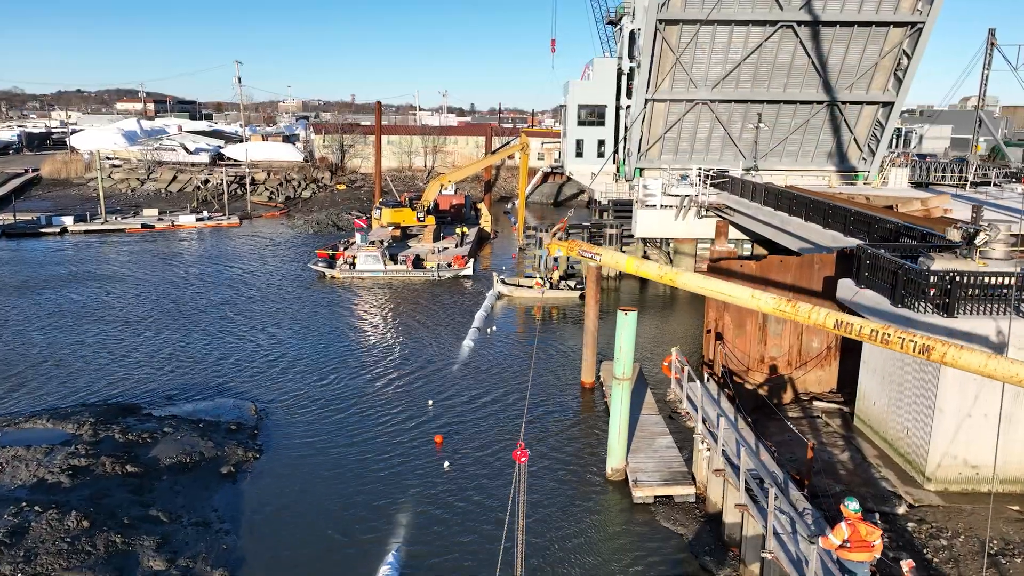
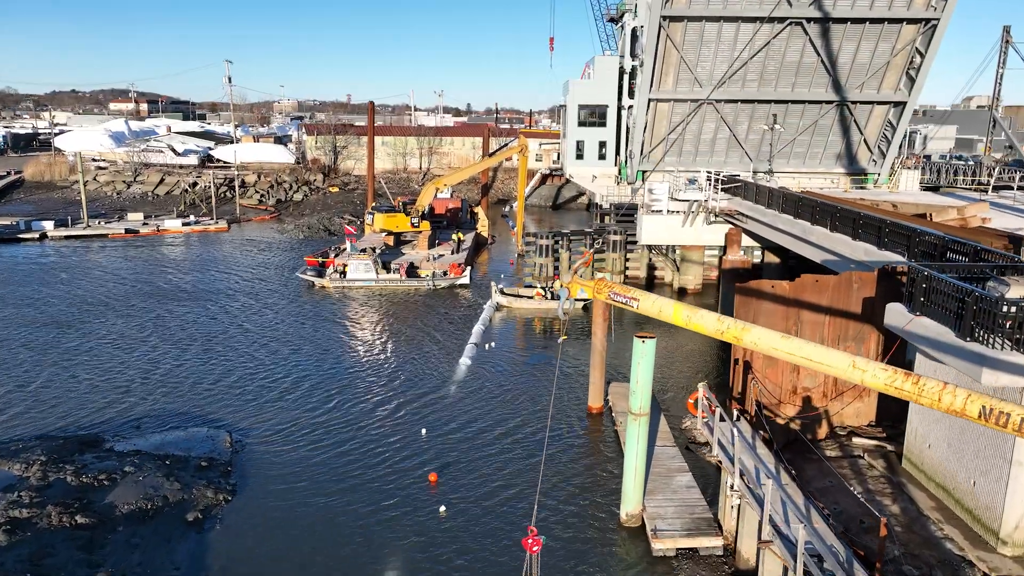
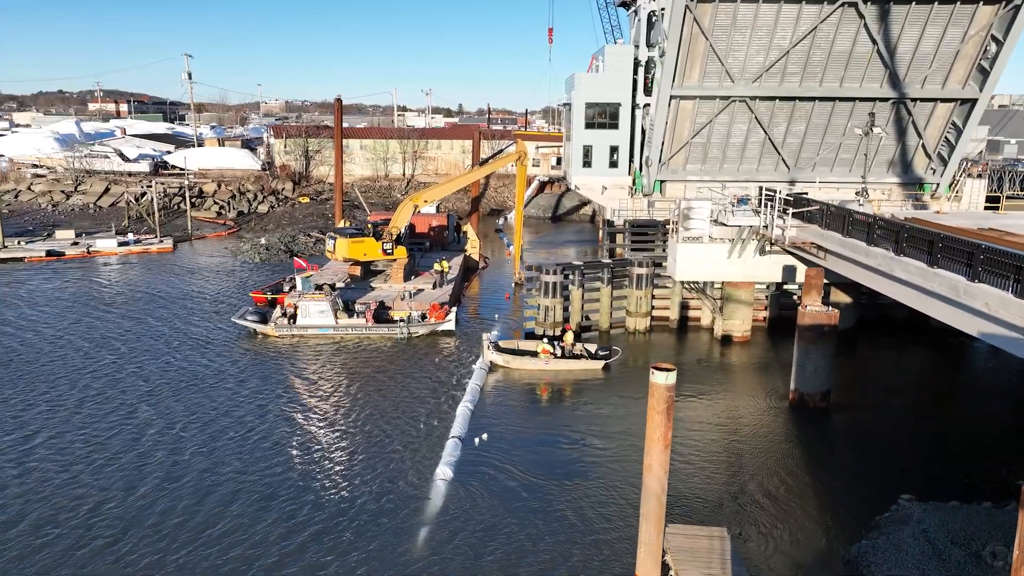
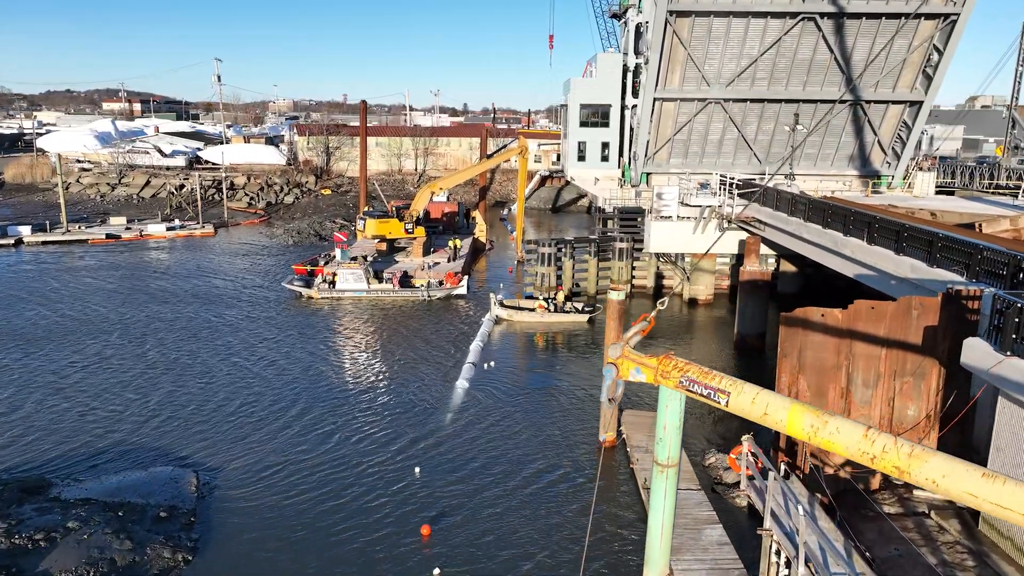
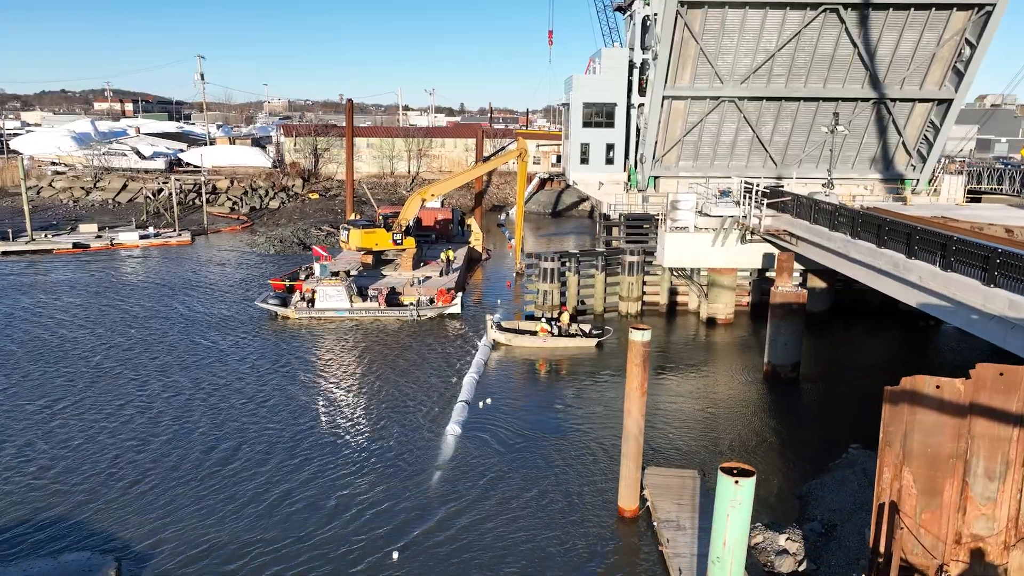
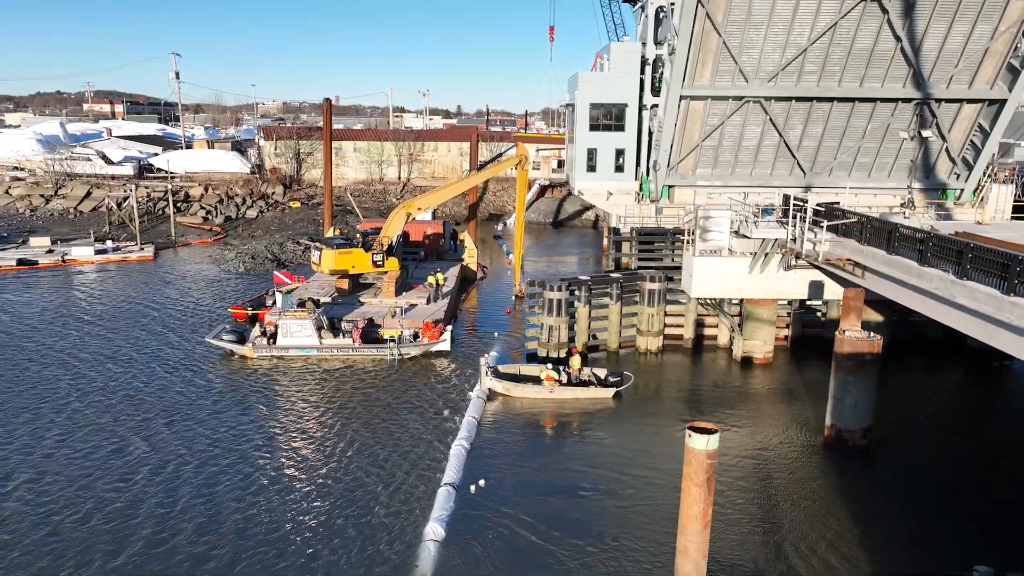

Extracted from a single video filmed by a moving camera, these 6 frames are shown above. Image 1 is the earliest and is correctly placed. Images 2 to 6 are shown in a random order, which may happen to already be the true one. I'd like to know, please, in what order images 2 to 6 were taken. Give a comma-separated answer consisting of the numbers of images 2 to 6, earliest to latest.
2, 4, 5, 3, 6
